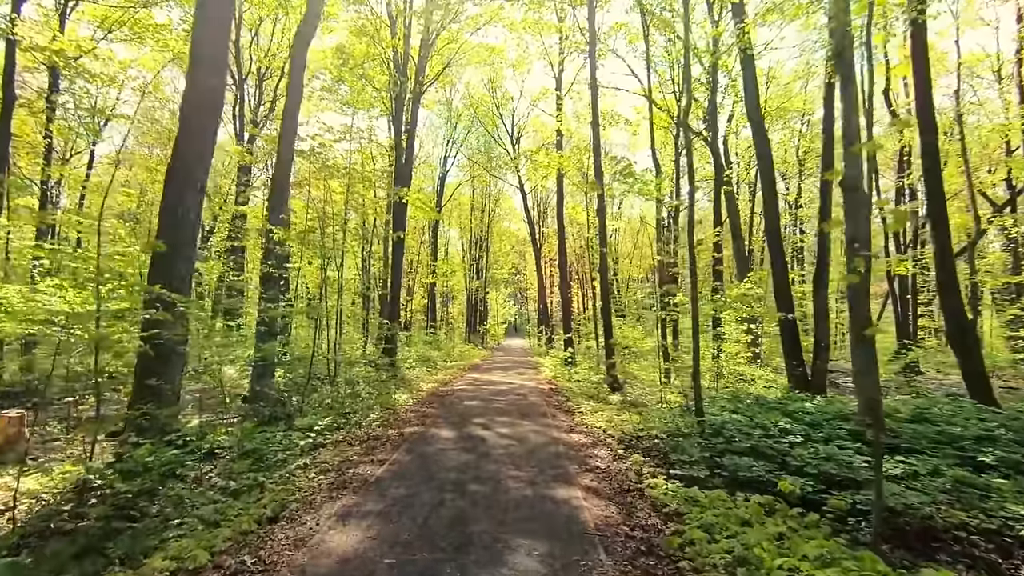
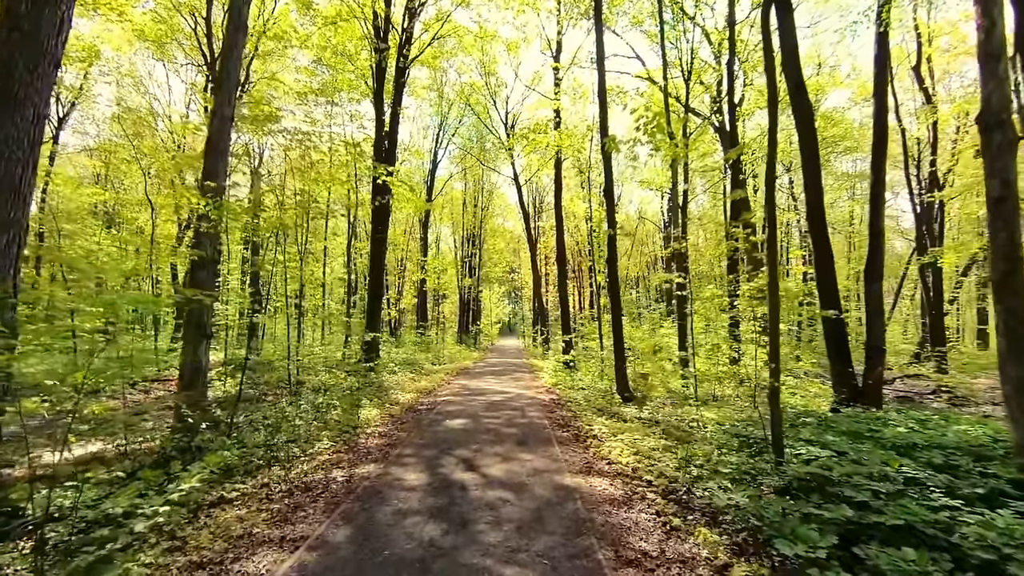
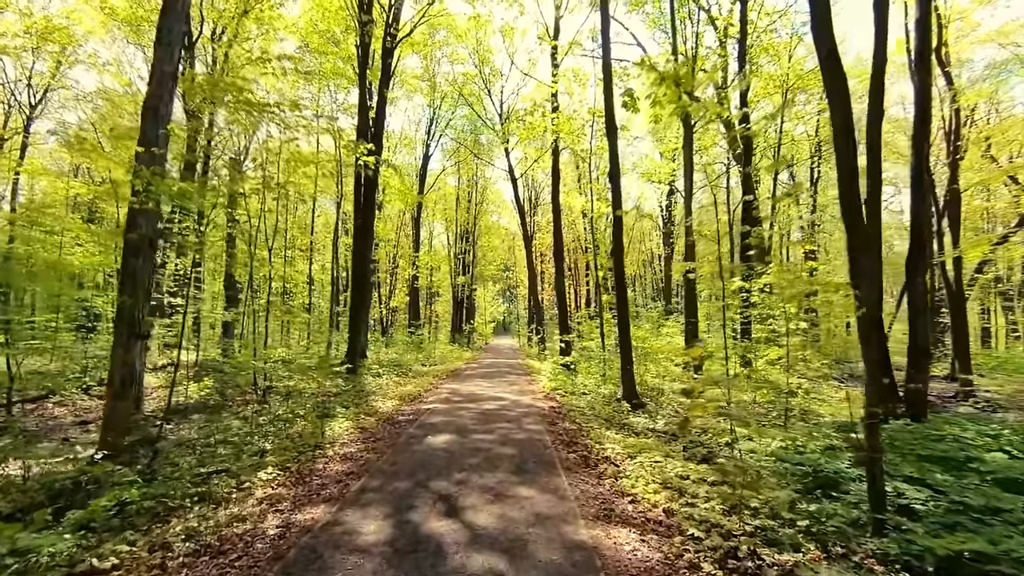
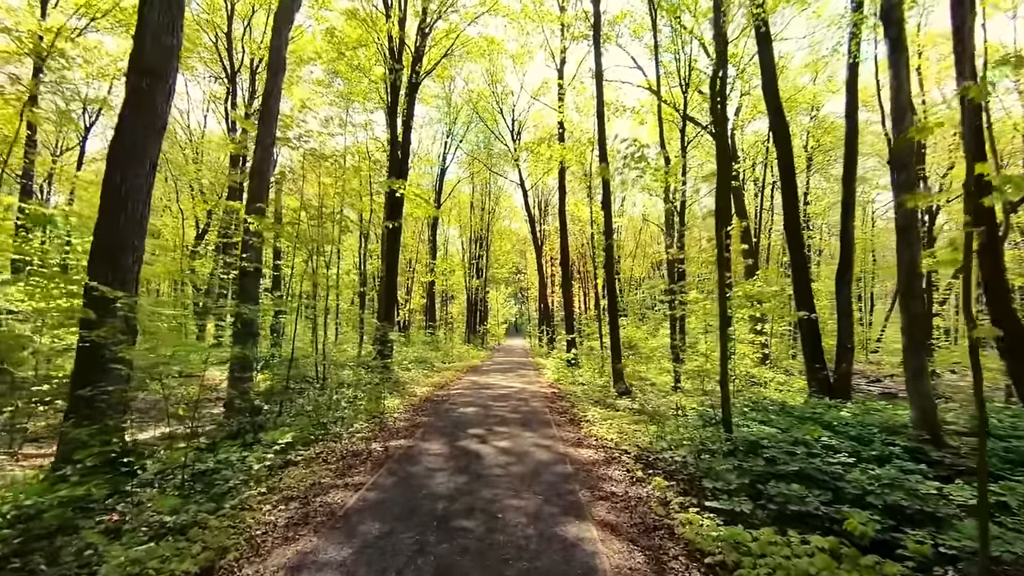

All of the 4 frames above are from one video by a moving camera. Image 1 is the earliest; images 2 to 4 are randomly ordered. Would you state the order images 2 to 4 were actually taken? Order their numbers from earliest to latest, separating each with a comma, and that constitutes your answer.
4, 2, 3
